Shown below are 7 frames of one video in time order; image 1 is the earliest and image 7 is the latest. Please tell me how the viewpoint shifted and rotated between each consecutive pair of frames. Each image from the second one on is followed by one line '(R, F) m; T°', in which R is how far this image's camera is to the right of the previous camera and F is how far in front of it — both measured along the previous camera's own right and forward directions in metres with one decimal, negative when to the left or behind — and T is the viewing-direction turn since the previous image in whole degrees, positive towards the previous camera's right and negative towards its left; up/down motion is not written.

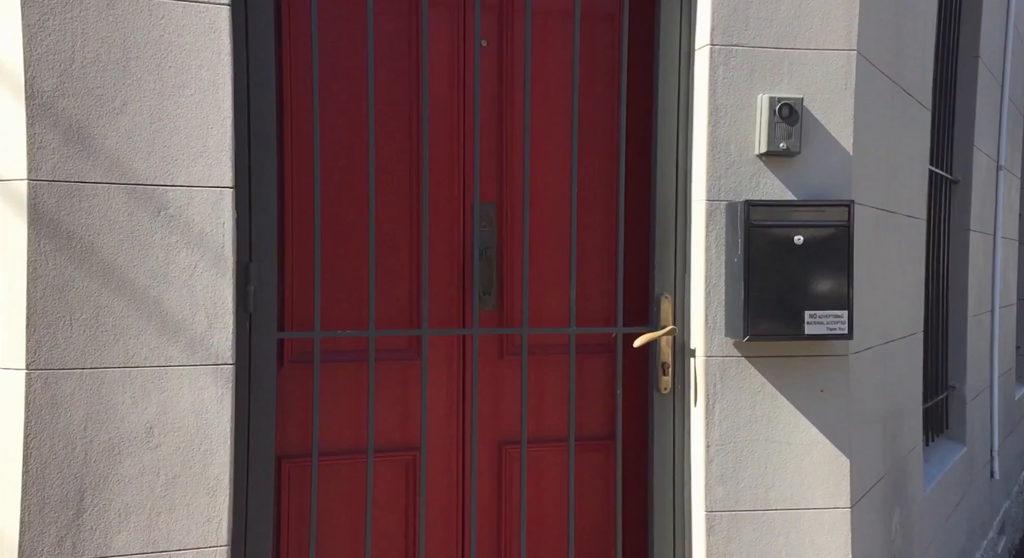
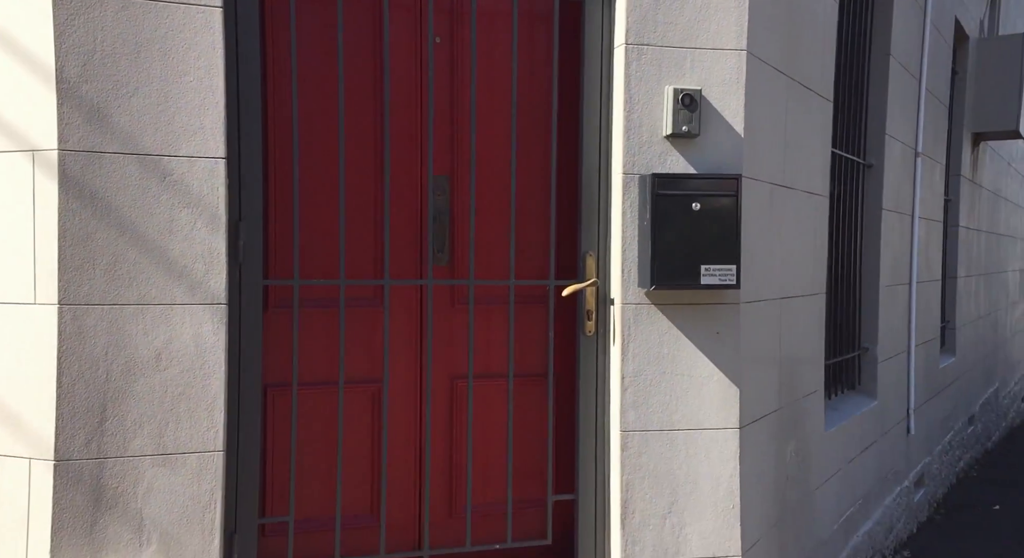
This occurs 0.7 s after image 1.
(+0.1, -0.5) m; +1°
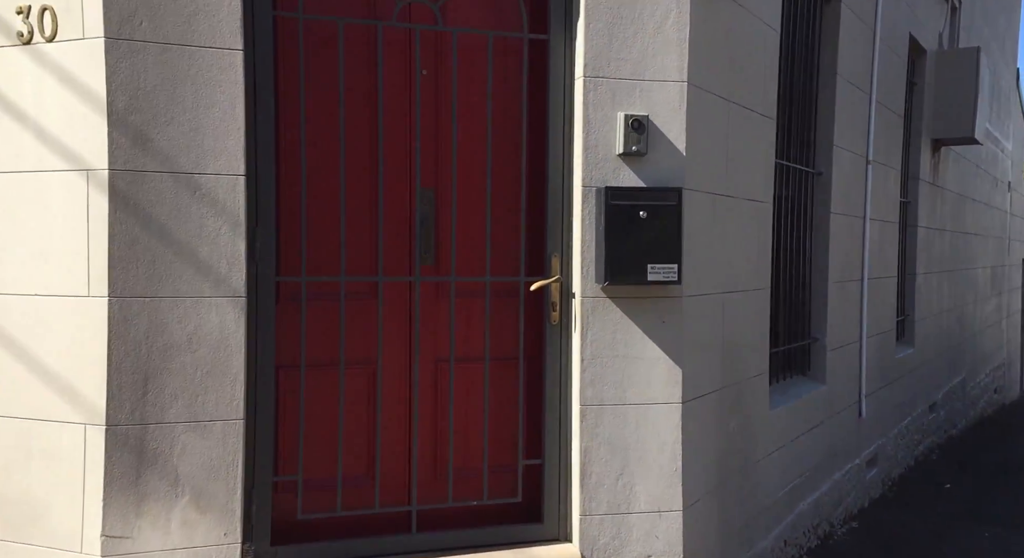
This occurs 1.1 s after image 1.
(+0.1, -0.5) m; 0°
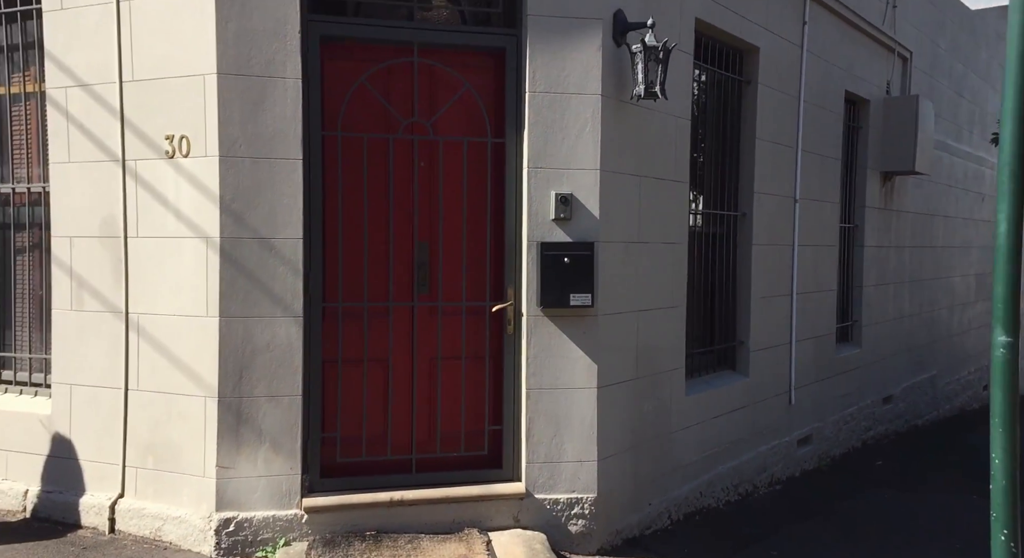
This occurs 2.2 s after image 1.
(+0.5, -1.6) m; -4°
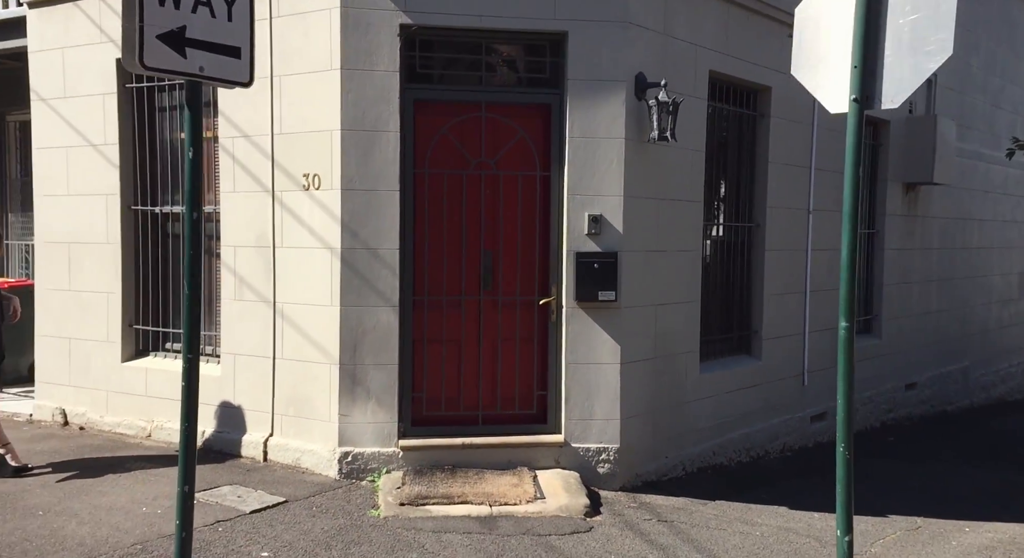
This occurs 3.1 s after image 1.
(+0.3, -1.6) m; -6°
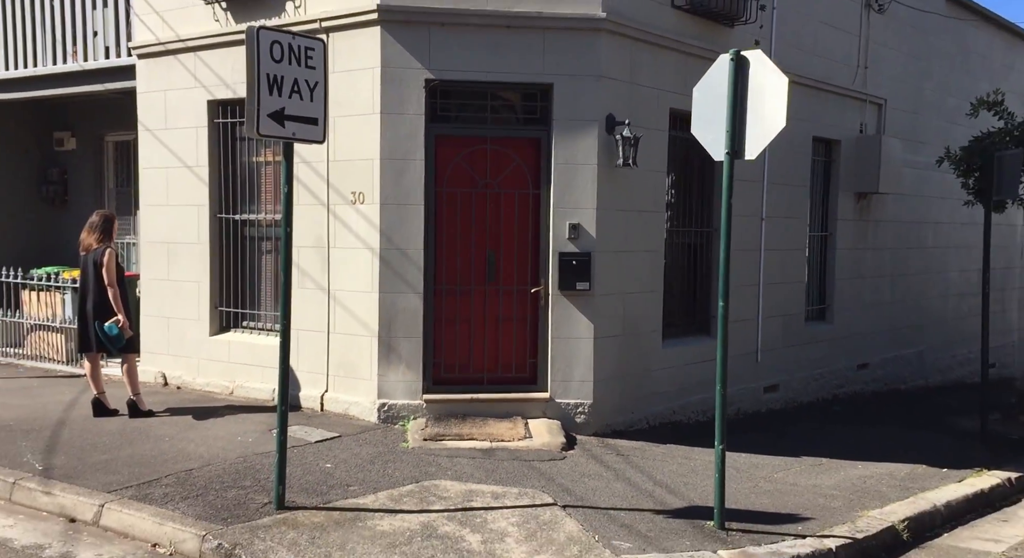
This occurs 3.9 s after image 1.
(+0.3, -1.9) m; -2°
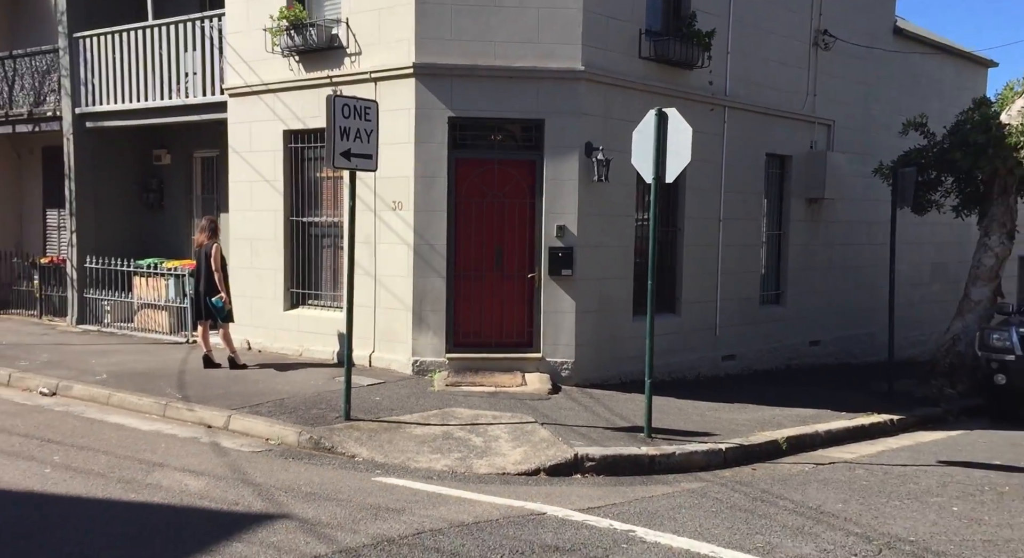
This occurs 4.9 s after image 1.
(+0.4, -2.6) m; -2°
